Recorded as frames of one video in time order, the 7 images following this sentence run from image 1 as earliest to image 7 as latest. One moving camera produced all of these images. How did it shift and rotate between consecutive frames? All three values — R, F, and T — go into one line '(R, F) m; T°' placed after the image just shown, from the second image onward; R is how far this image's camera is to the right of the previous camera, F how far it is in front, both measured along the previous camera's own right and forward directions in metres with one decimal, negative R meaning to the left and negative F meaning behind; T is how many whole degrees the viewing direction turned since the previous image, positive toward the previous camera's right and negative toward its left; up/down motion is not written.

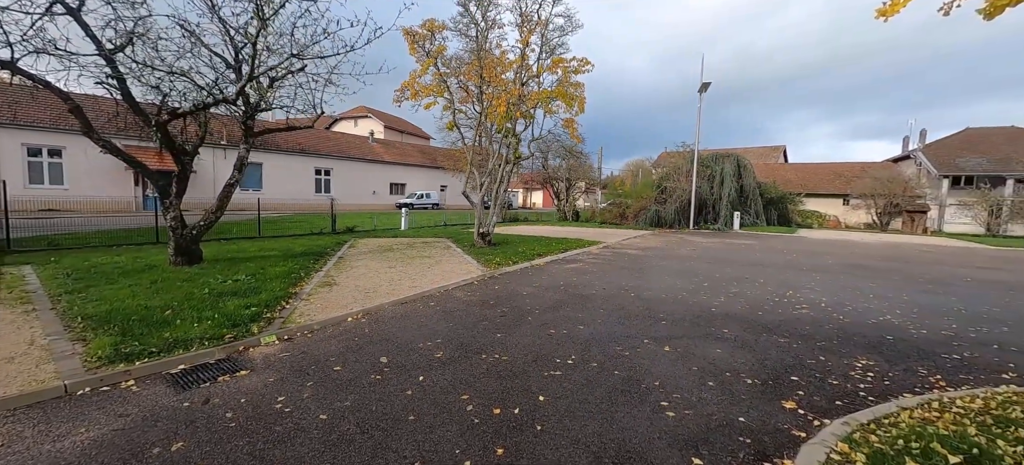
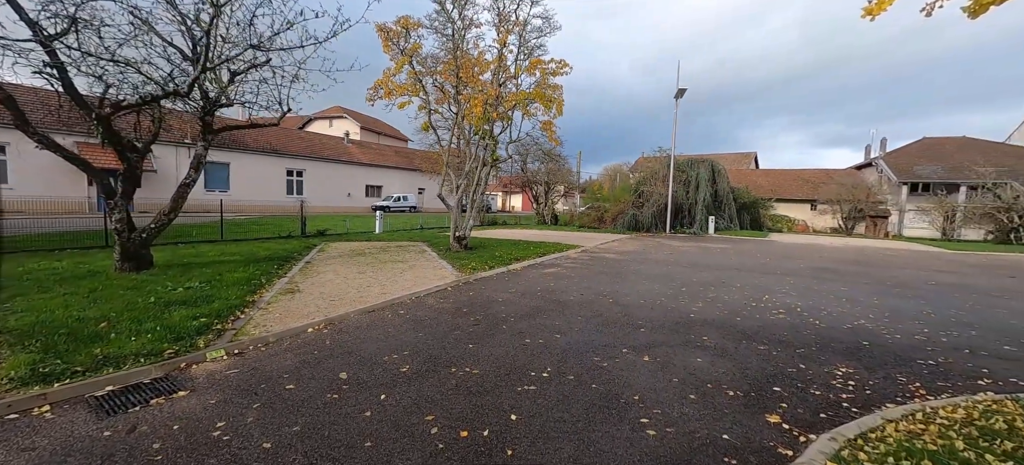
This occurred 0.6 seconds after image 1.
(+0.1, +0.2) m; +3°
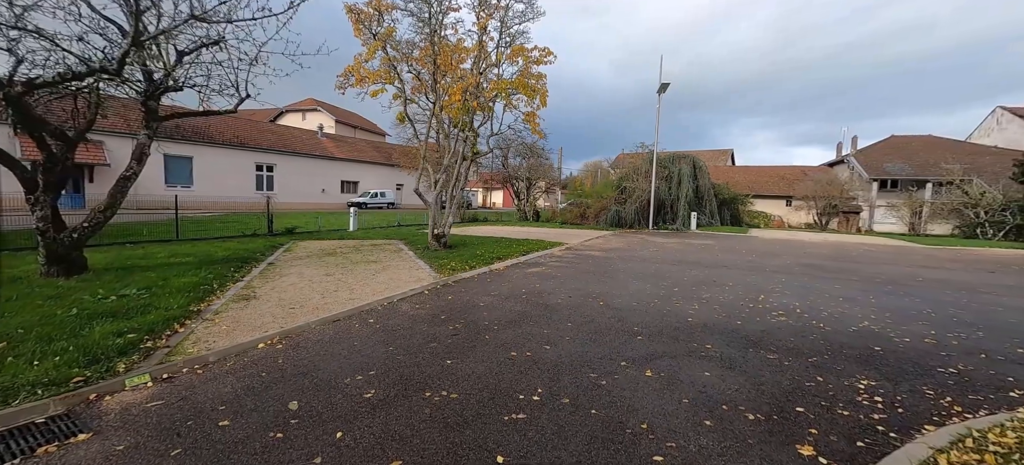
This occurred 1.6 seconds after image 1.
(0.0, +0.5) m; +3°
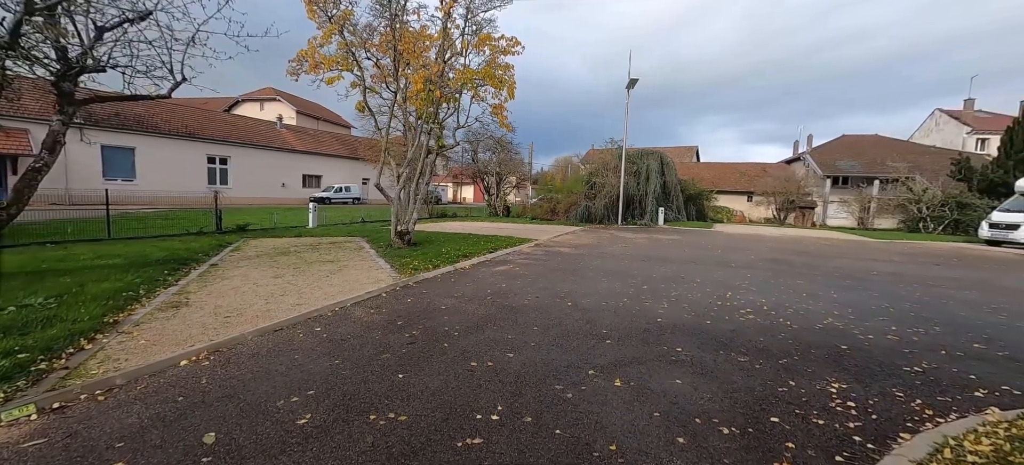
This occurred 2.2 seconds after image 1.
(+0.1, +0.3) m; +4°
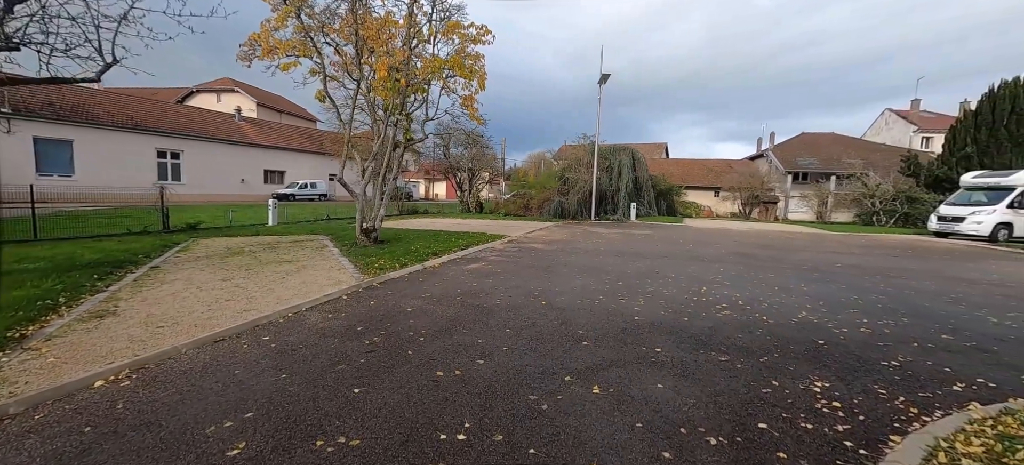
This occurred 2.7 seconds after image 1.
(+0.1, +0.3) m; +4°
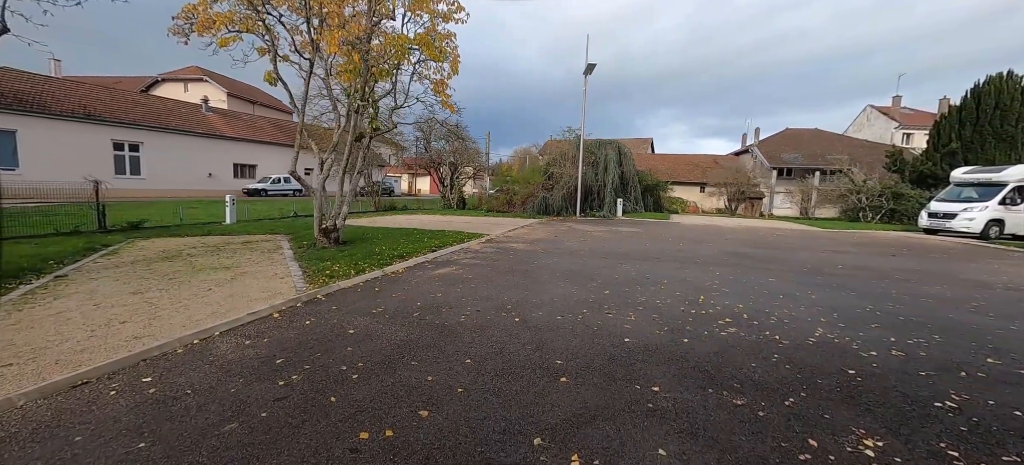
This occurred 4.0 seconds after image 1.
(+0.2, +0.8) m; +2°
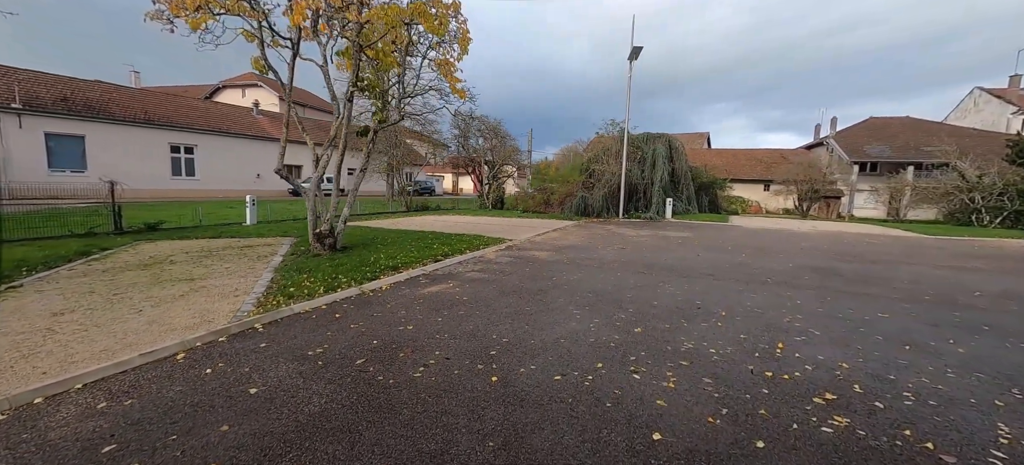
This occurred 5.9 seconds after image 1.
(+0.5, +1.4) m; -7°
